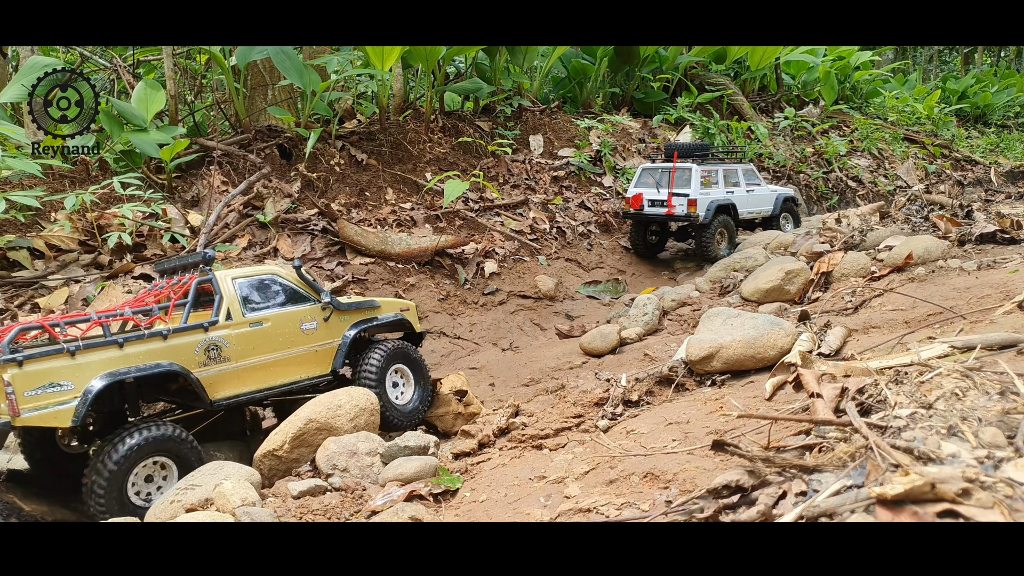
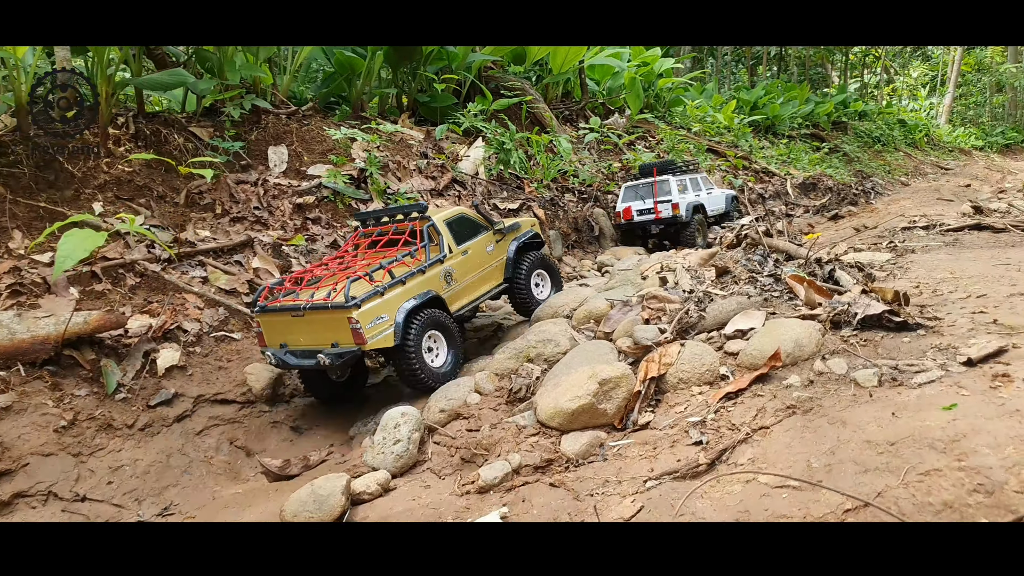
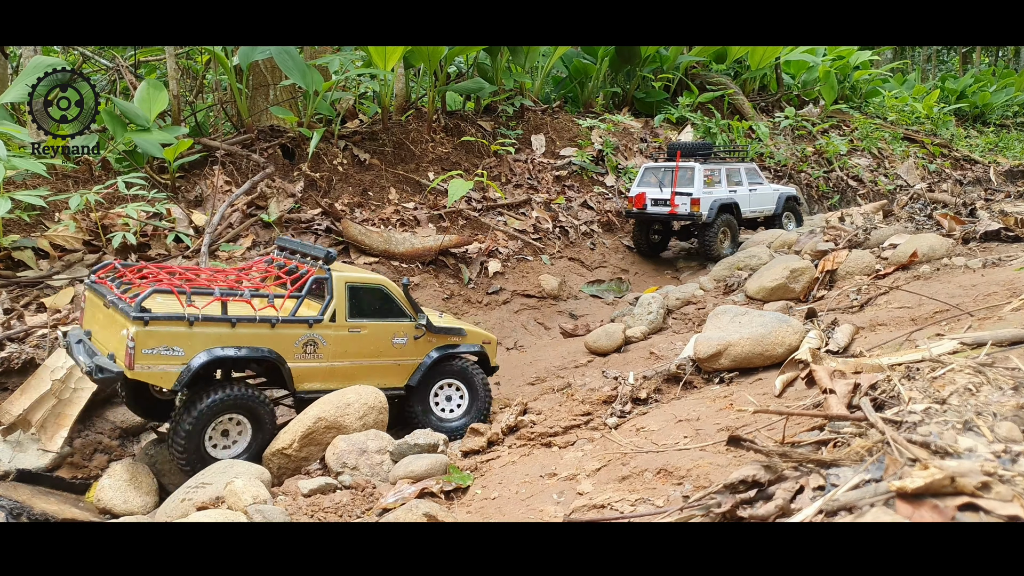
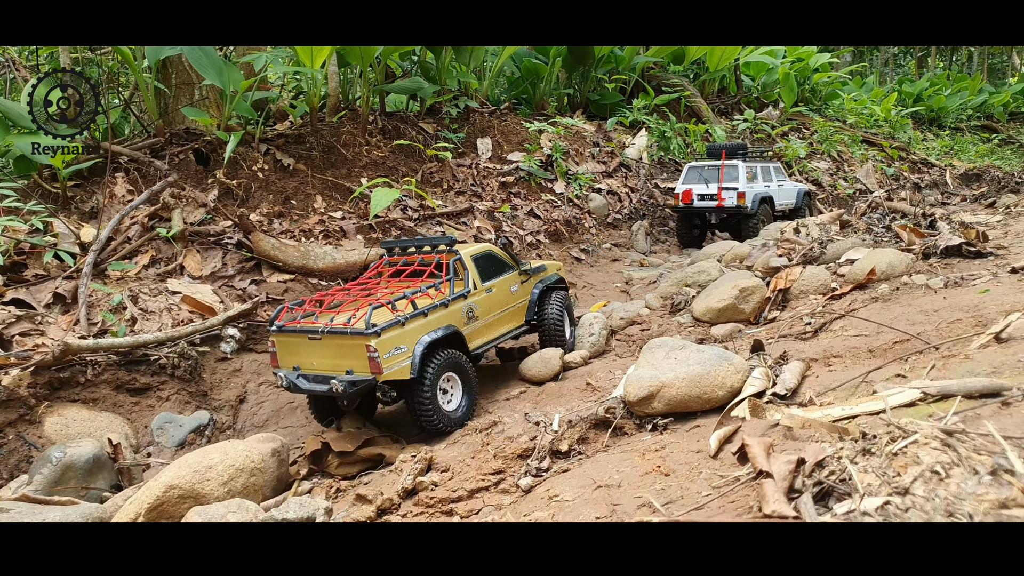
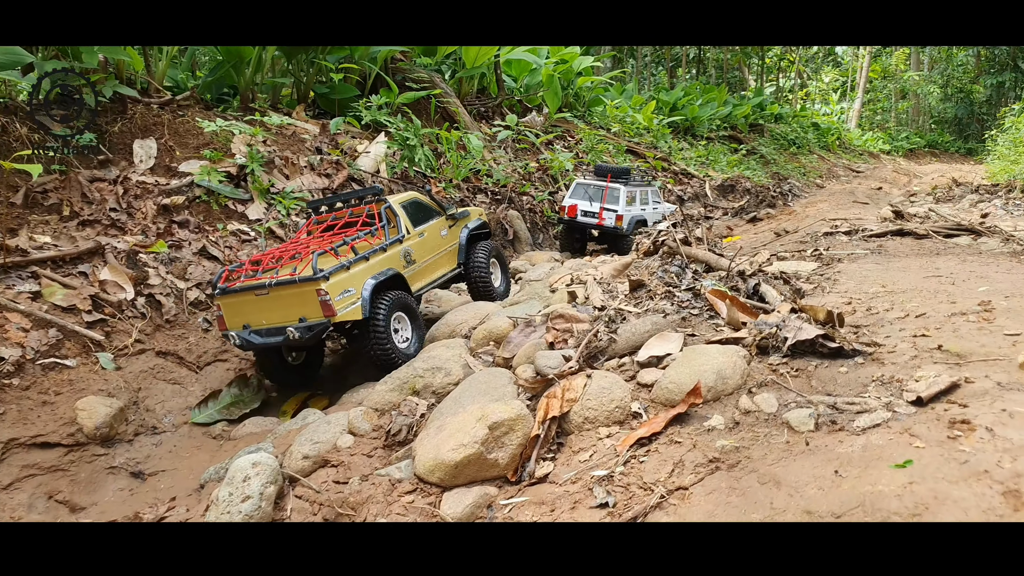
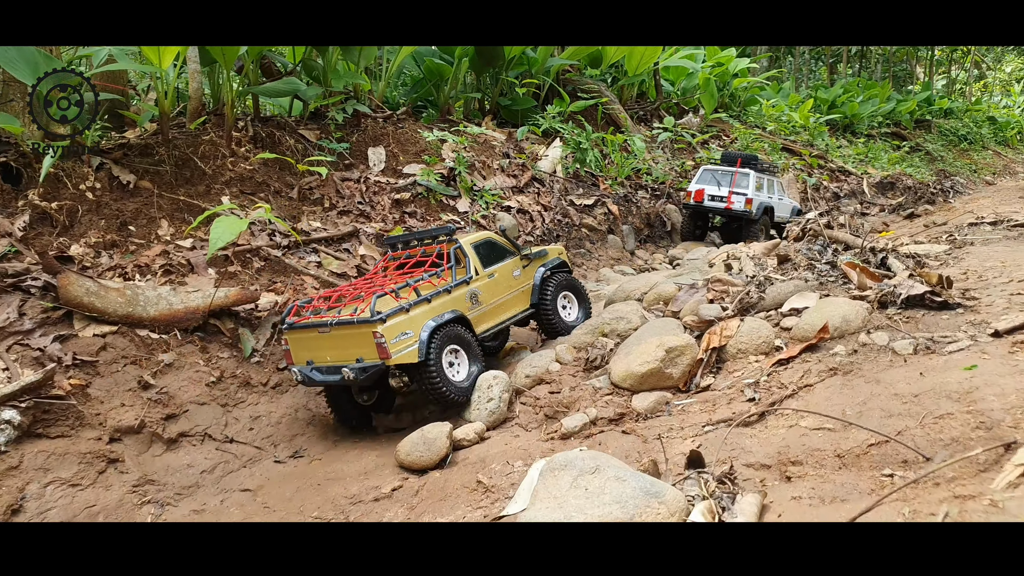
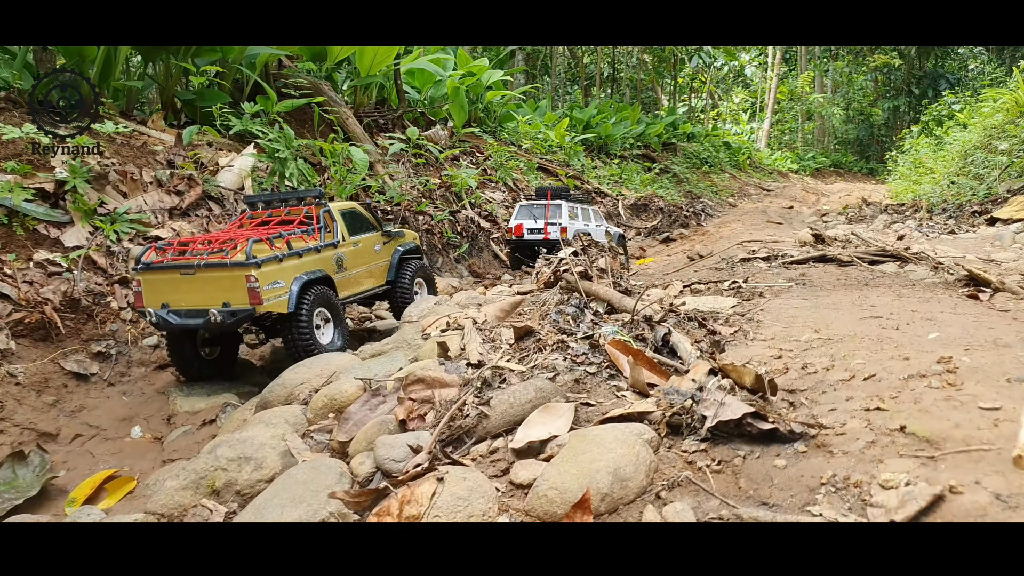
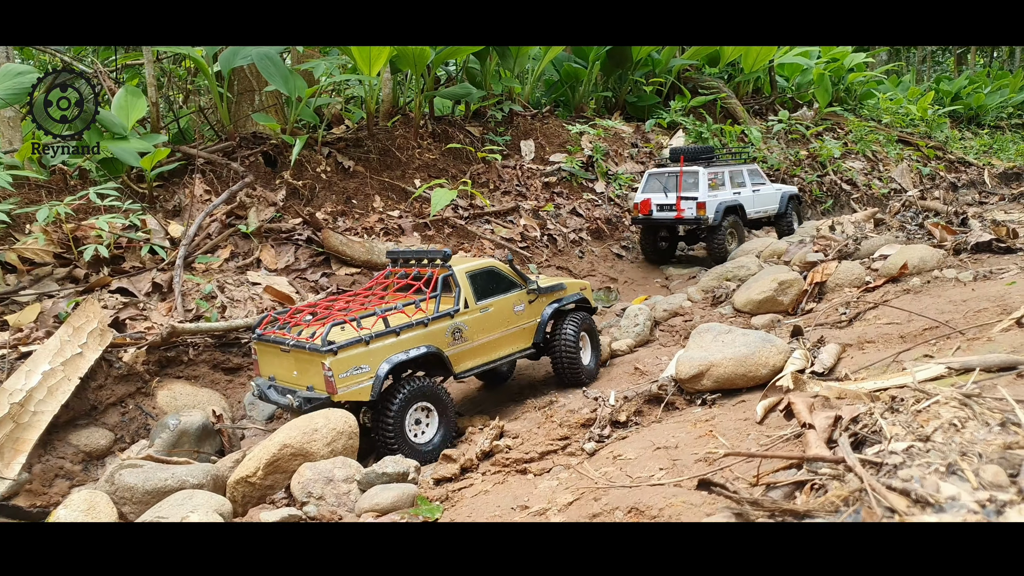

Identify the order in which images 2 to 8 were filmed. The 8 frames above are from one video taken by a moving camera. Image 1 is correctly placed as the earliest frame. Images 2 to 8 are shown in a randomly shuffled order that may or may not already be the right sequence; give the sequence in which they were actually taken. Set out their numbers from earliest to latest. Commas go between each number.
3, 8, 4, 6, 2, 5, 7
